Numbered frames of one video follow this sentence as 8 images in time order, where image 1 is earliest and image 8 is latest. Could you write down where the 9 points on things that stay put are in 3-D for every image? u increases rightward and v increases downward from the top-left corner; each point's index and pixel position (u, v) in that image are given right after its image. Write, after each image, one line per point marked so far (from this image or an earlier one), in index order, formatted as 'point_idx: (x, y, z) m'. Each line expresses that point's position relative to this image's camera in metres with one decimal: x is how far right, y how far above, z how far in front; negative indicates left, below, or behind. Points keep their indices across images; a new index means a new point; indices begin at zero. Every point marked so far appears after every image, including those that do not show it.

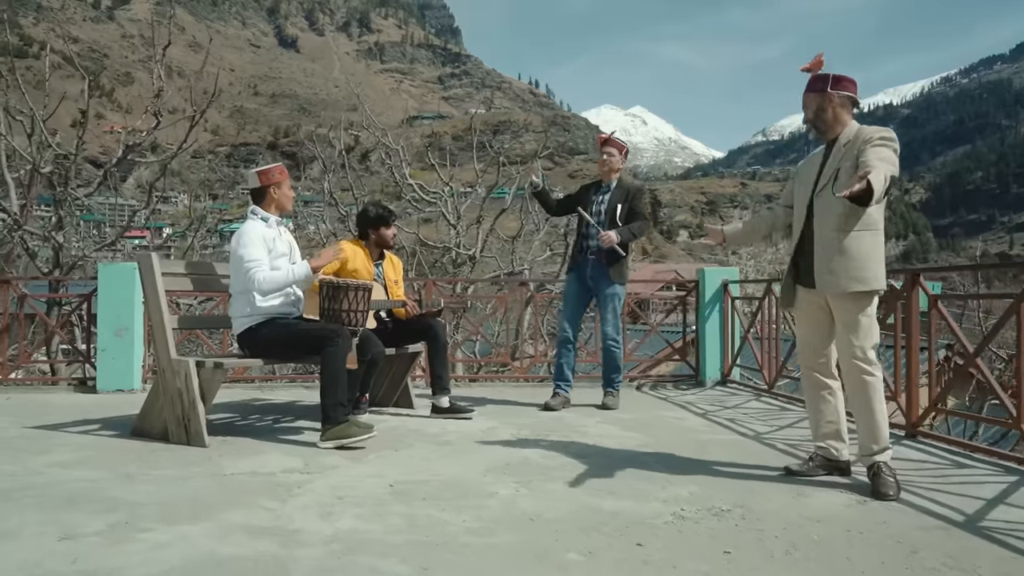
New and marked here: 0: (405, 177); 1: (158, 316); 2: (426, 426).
0: (-1.7, +1.7, +12.7) m
1: (-1.9, -0.2, +4.4) m
2: (-0.5, -0.8, +4.9) m
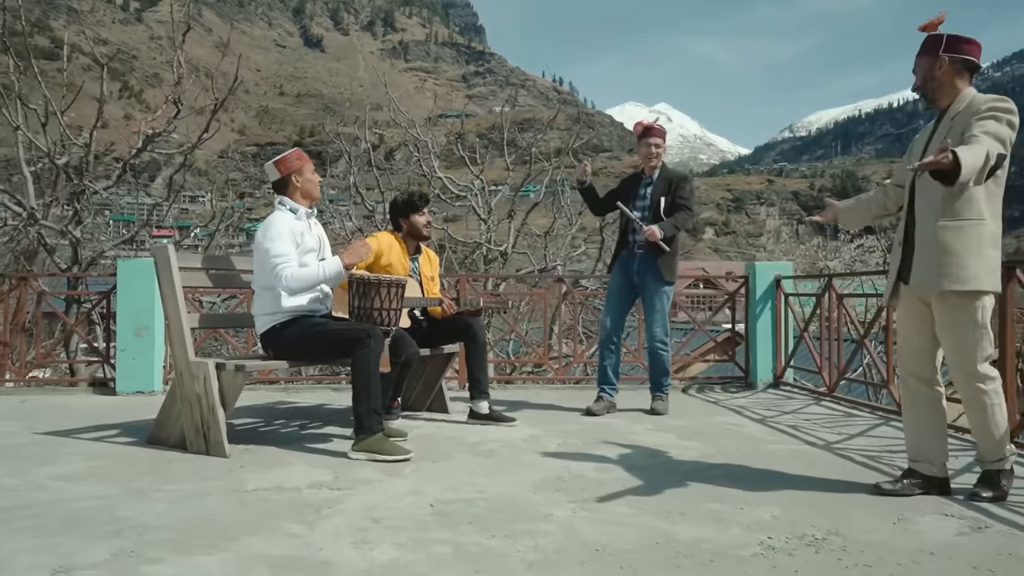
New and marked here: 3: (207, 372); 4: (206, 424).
0: (-1.2, +1.7, +12.3) m
1: (-1.7, -0.1, +4.0) m
2: (-0.3, -0.8, +4.5) m
3: (-1.4, -0.4, +3.9) m
4: (-1.5, -0.6, +3.9) m
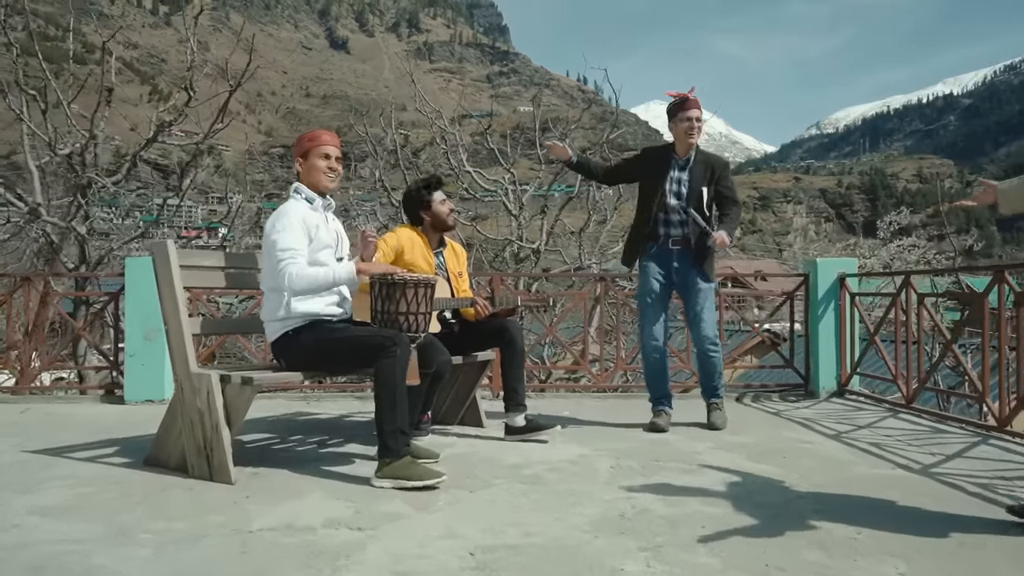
0: (-0.7, +1.7, +11.8) m
1: (-1.5, -0.1, +3.5) m
2: (0.0, -0.8, +4.0) m
3: (-1.2, -0.4, +3.4) m
4: (-1.3, -0.7, +3.4) m
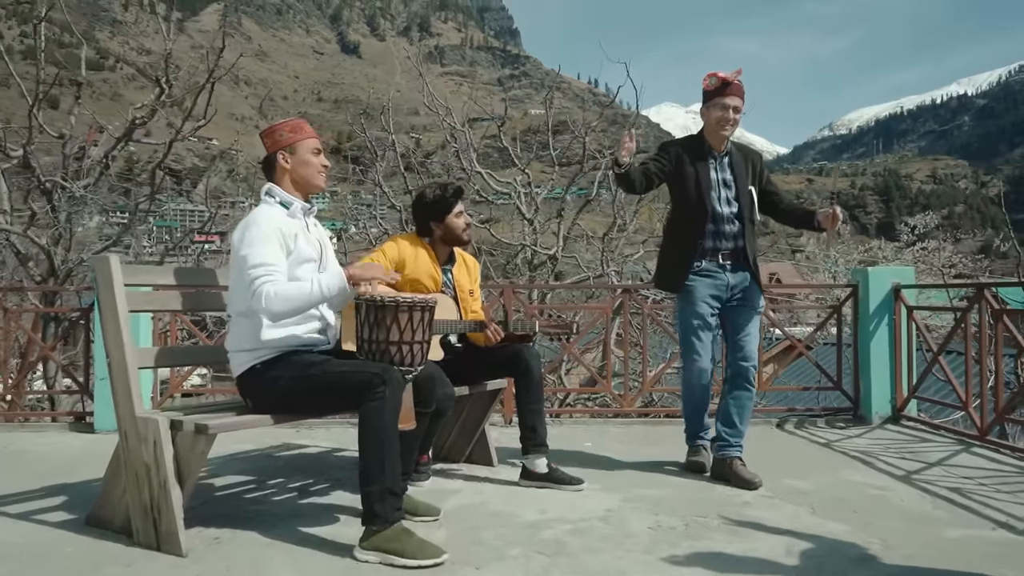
0: (-0.6, +1.6, +11.2) m
1: (-1.4, -0.2, +2.9) m
2: (0.0, -0.9, +3.3) m
3: (-1.2, -0.5, +2.8) m
4: (-1.2, -0.7, +2.8) m
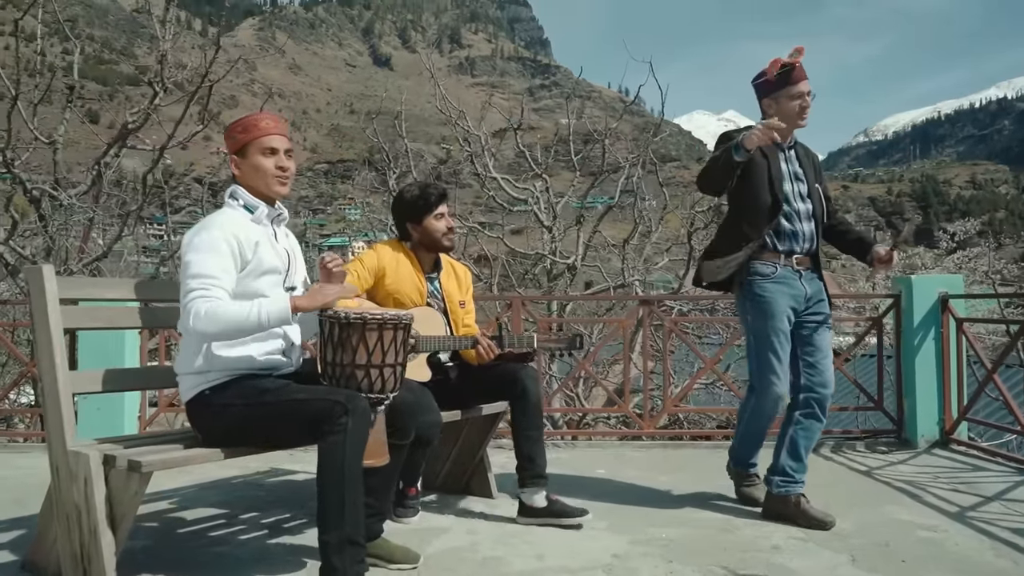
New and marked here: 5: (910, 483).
0: (-0.3, +1.5, +10.8) m
1: (-1.4, -0.3, +2.6) m
2: (0.0, -0.9, +2.9) m
3: (-1.2, -0.5, +2.4) m
4: (-1.3, -0.8, +2.4) m
5: (+2.0, -1.0, +4.1) m
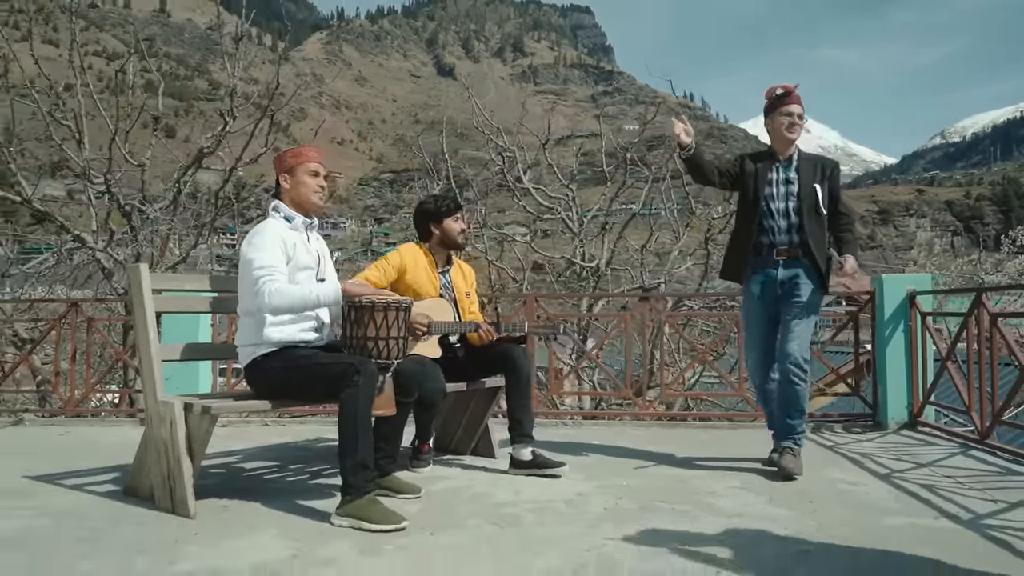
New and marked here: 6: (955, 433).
0: (+0.2, +1.5, +11.6) m
1: (-1.5, -0.2, +3.4) m
2: (-0.1, -0.9, +3.7) m
3: (-1.3, -0.5, +3.3) m
4: (-1.4, -0.8, +3.3) m
5: (+2.0, -0.9, +4.7) m
6: (+2.6, -0.9, +4.9) m
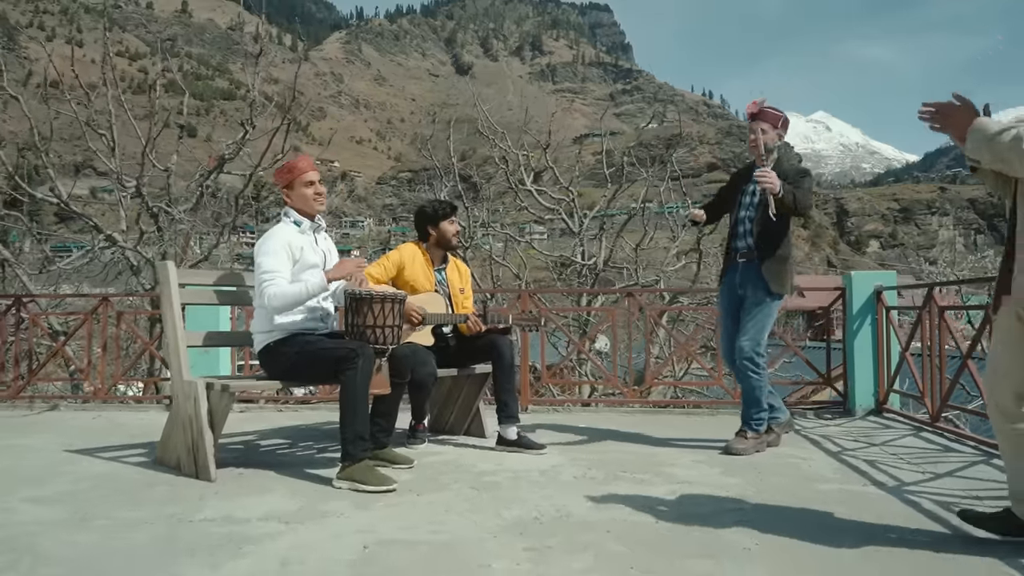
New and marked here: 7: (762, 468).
0: (+0.3, +1.5, +12.1) m
1: (-1.6, -0.2, +3.9) m
2: (-0.2, -0.9, +4.2) m
3: (-1.4, -0.5, +3.8) m
4: (-1.4, -0.7, +3.8) m
5: (+1.9, -0.9, +5.1) m
6: (+2.6, -0.8, +5.3) m
7: (+1.2, -0.9, +4.0) m
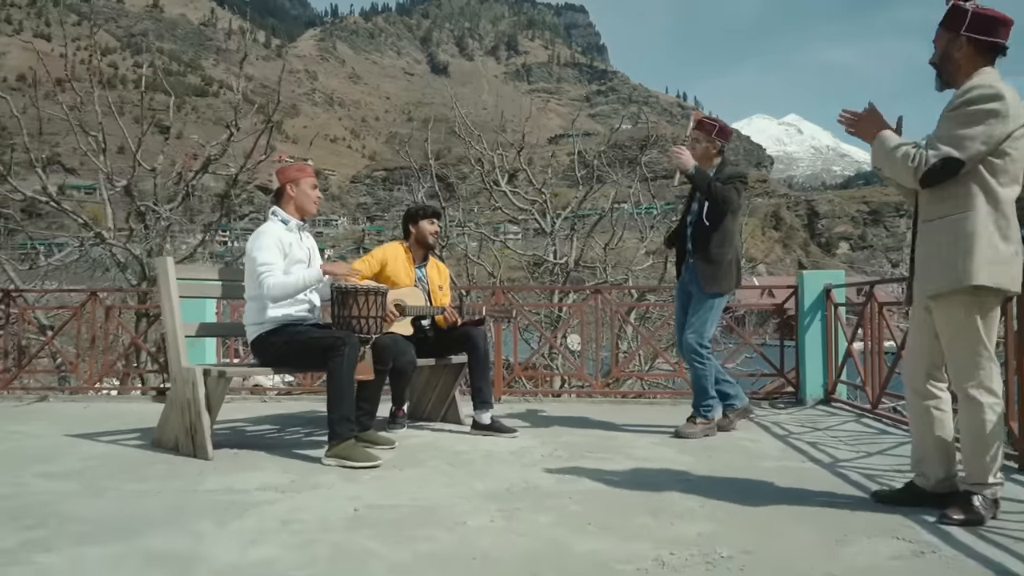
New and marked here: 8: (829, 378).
0: (-0.1, +1.5, +12.4) m
1: (-1.8, -0.2, +4.2) m
2: (-0.3, -0.8, +4.5) m
3: (-1.6, -0.4, +4.1) m
4: (-1.6, -0.7, +4.1) m
5: (+1.8, -0.9, +5.5) m
6: (+2.4, -0.8, +5.7) m
7: (+1.1, -0.9, +4.4) m
8: (+2.4, -0.7, +6.3) m
